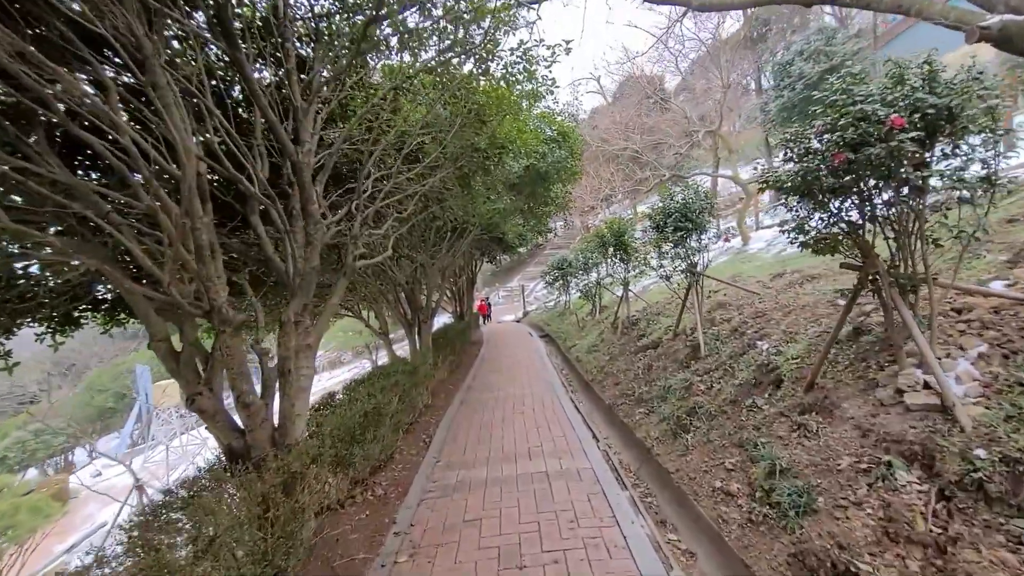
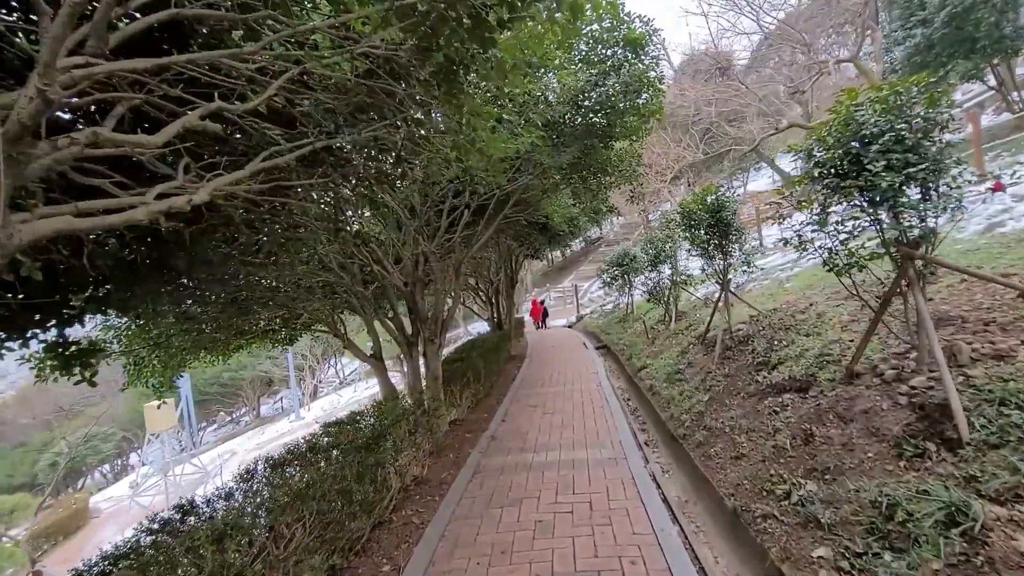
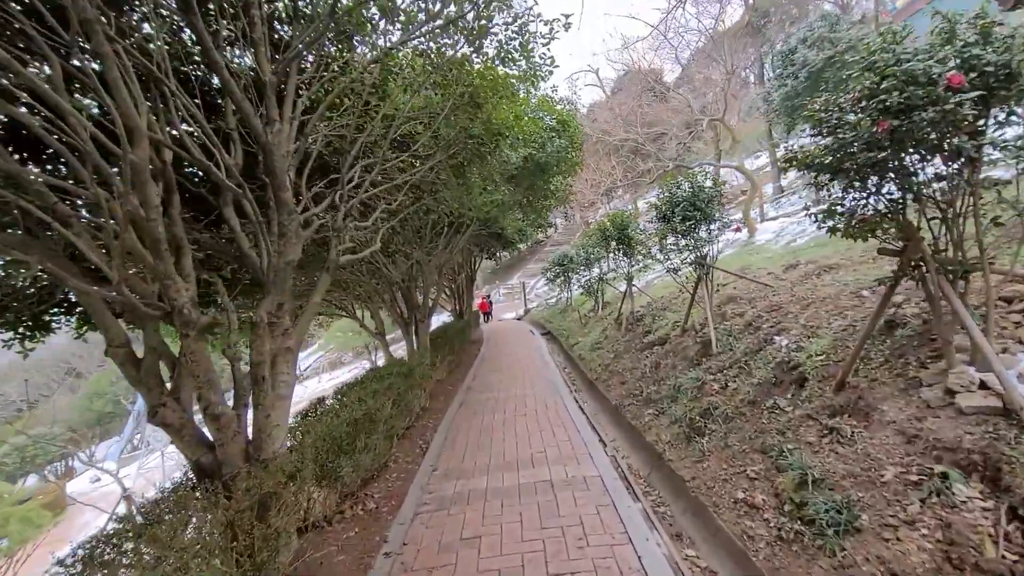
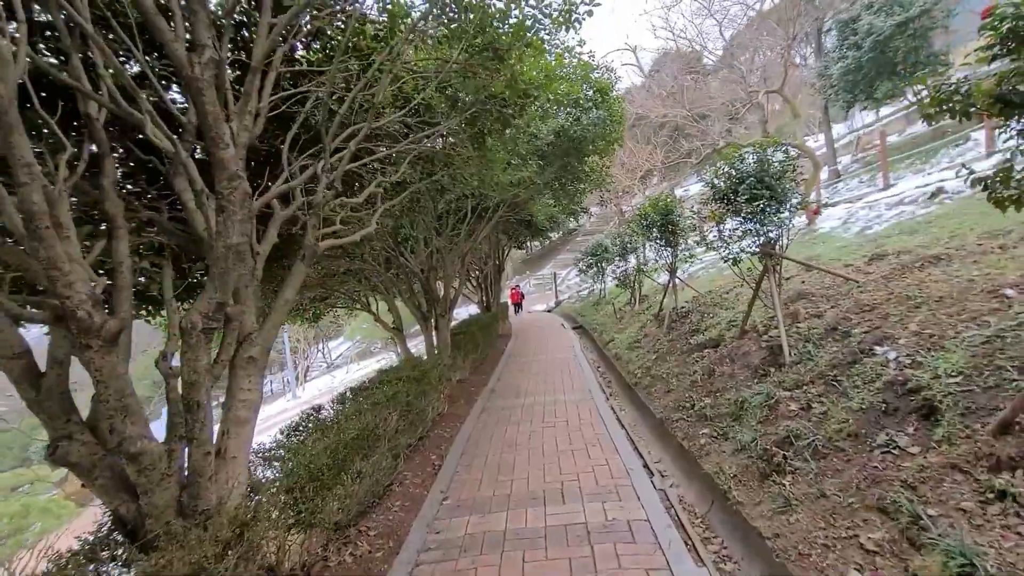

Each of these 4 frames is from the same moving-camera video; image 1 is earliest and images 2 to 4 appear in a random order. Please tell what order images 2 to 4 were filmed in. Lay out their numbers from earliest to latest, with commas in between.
3, 4, 2
